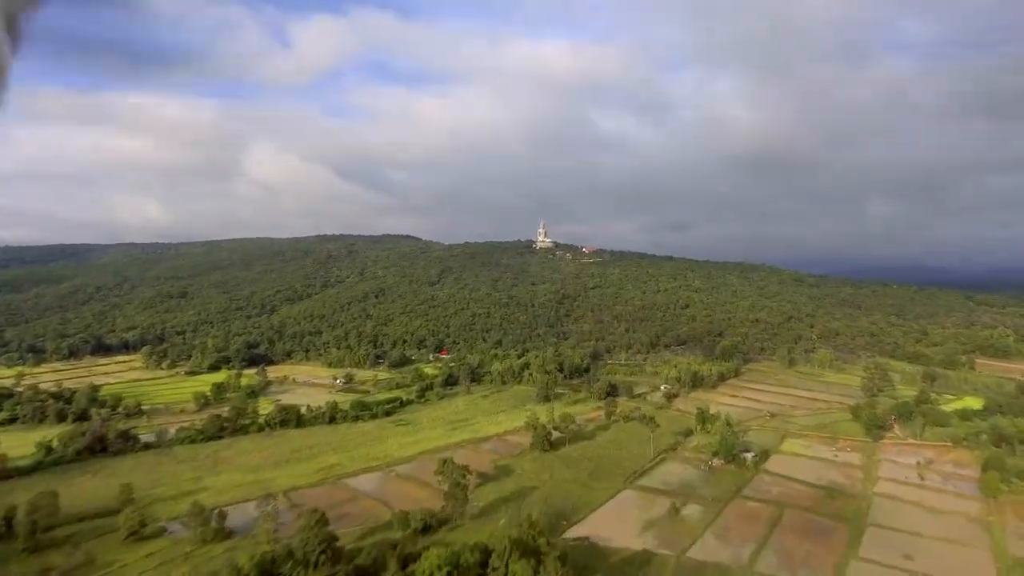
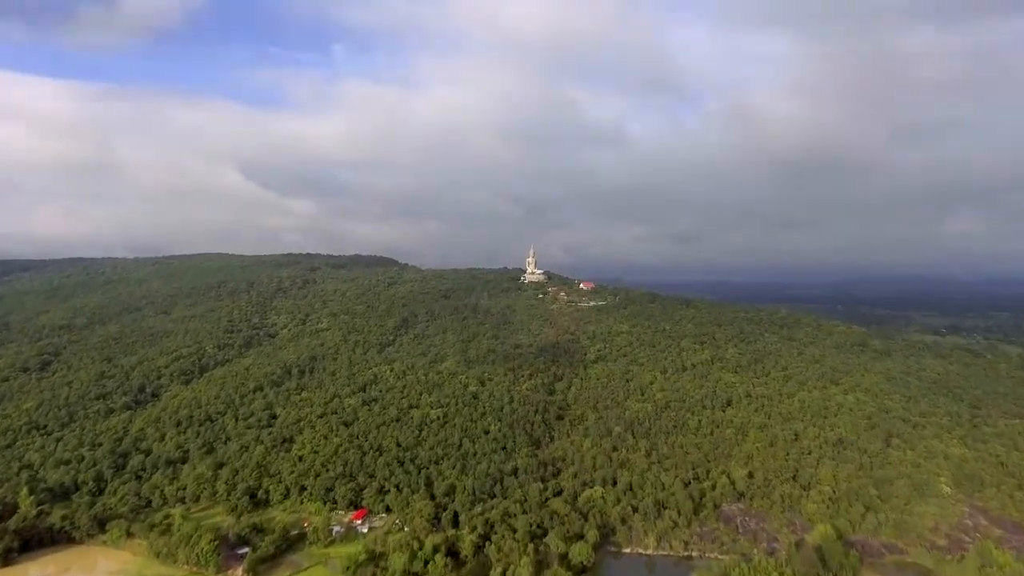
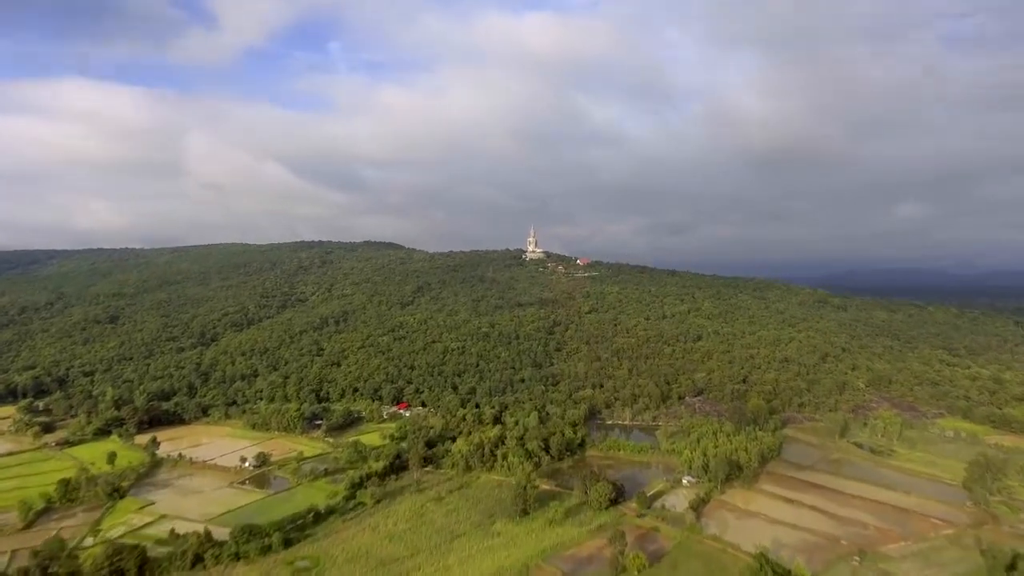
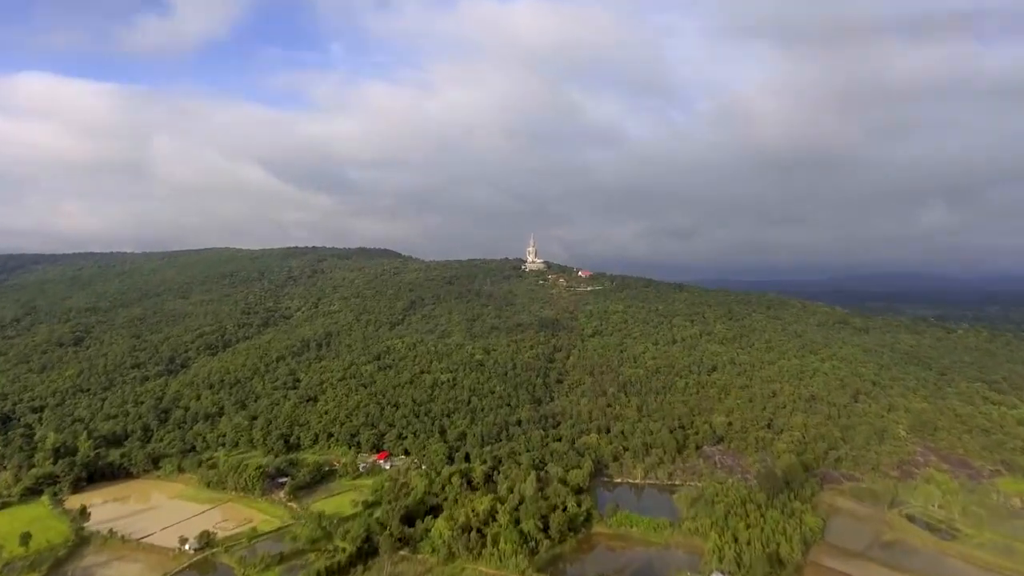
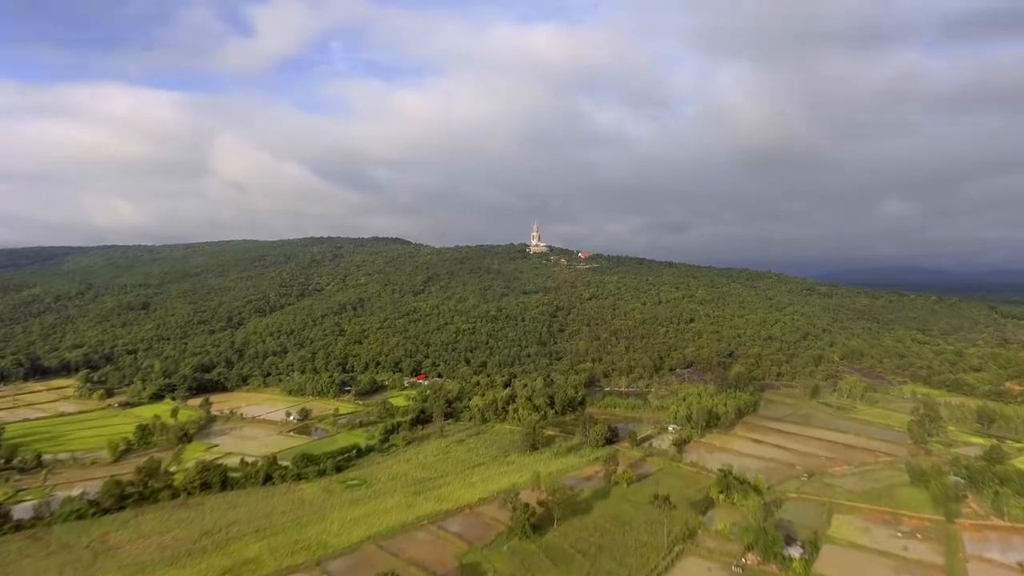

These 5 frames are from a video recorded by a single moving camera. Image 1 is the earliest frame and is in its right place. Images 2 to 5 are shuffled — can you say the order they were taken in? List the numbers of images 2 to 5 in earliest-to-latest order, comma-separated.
5, 3, 4, 2
